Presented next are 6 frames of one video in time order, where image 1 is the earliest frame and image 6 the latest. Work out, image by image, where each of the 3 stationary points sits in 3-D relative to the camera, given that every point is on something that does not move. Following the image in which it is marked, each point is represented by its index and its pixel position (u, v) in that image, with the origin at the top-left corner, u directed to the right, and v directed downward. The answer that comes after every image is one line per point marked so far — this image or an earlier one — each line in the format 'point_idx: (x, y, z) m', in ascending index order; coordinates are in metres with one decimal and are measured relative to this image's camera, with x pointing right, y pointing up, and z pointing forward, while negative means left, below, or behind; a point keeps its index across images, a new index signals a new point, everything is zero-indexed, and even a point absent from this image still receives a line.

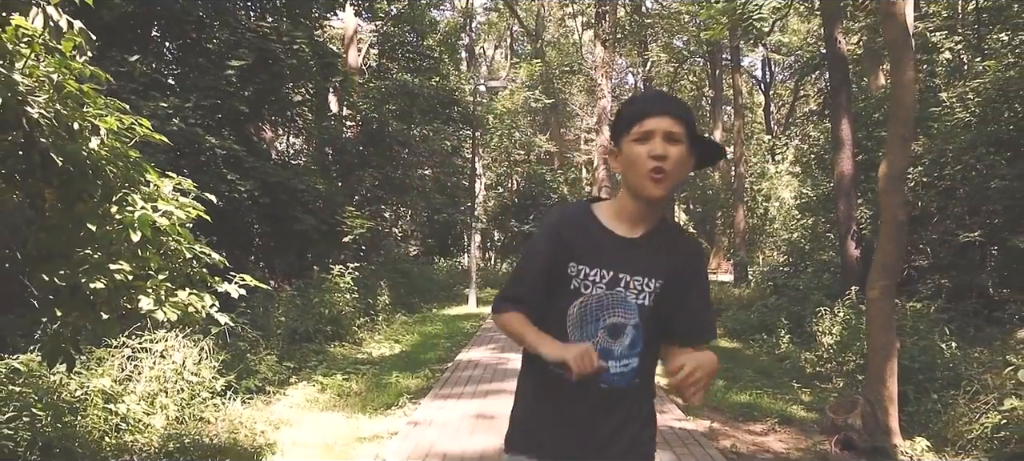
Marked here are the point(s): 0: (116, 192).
0: (-1.9, +0.2, +4.1) m
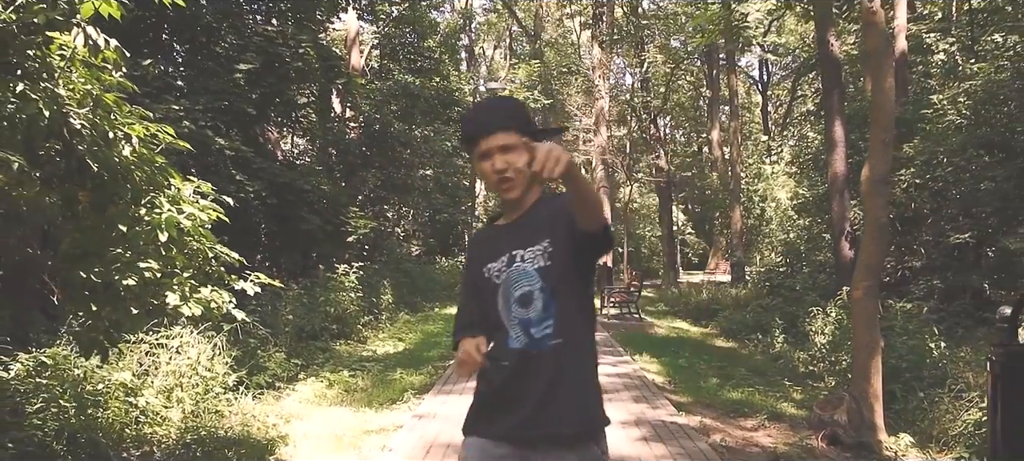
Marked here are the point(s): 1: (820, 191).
0: (-1.9, +0.2, +4.4) m
1: (+6.3, +0.8, +17.0) m
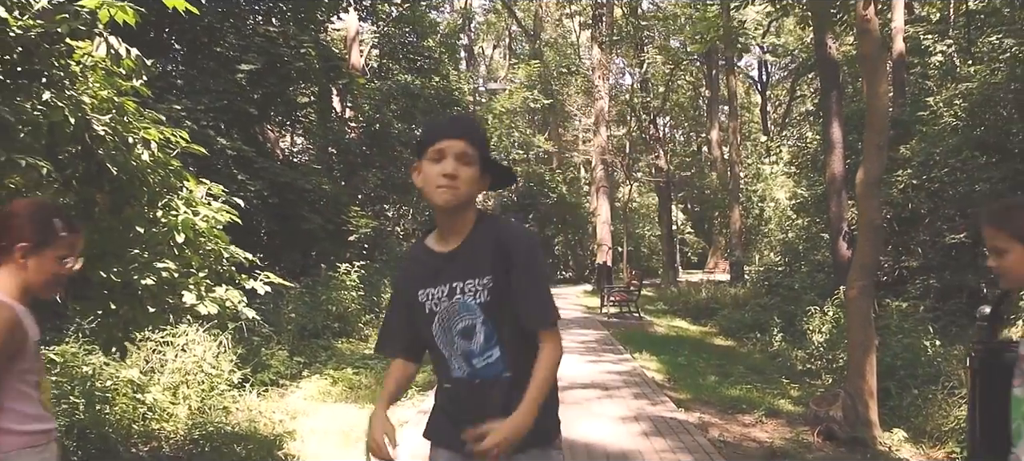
0: (-1.9, +0.2, +4.5) m
1: (+6.3, +0.8, +17.1) m
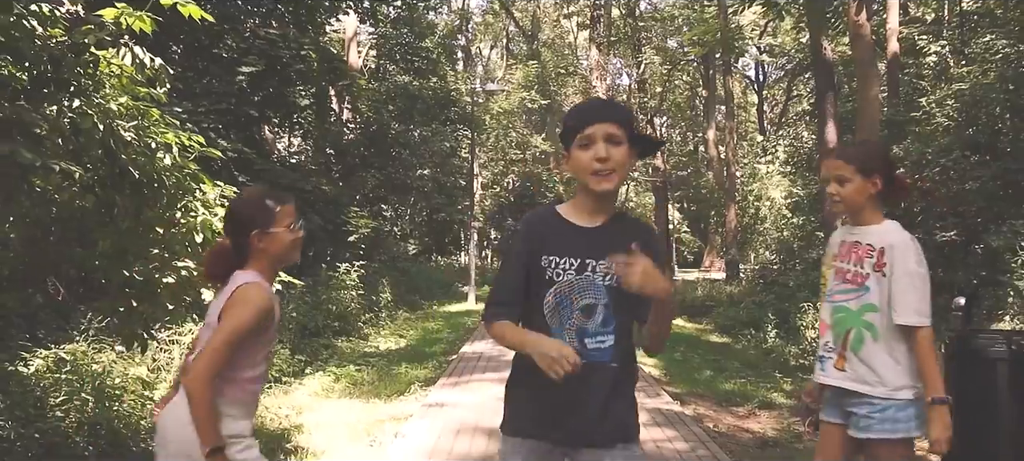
0: (-1.9, +0.2, +4.7) m
1: (+6.3, +0.8, +17.3) m
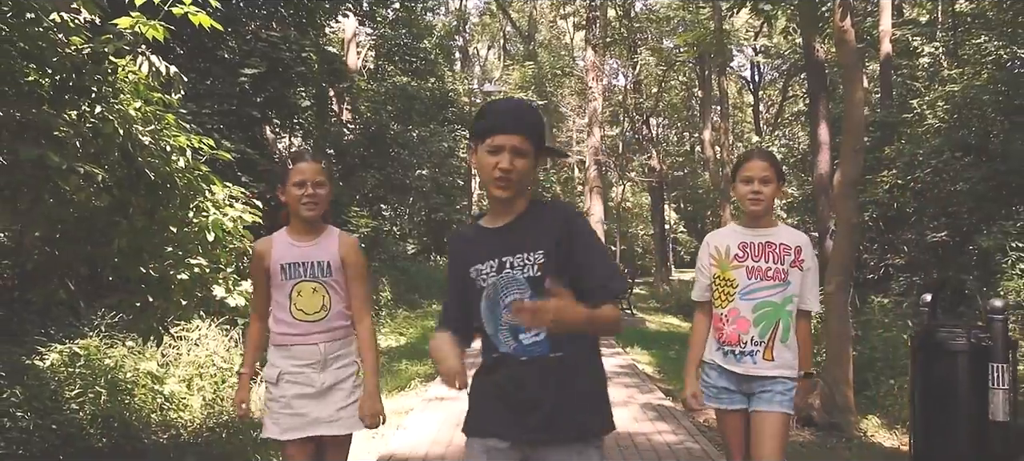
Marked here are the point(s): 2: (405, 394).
0: (-1.9, +0.2, +4.9) m
1: (+6.2, +0.8, +17.6) m
2: (-1.1, -1.7, +8.3) m
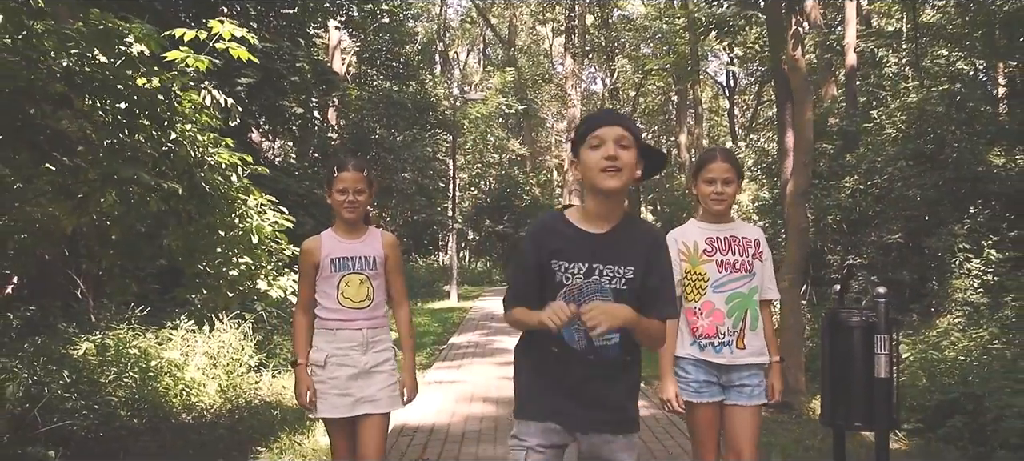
0: (-1.9, +0.2, +5.7) m
1: (+5.9, +0.8, +18.6) m
2: (-1.2, -1.7, +9.1) m
